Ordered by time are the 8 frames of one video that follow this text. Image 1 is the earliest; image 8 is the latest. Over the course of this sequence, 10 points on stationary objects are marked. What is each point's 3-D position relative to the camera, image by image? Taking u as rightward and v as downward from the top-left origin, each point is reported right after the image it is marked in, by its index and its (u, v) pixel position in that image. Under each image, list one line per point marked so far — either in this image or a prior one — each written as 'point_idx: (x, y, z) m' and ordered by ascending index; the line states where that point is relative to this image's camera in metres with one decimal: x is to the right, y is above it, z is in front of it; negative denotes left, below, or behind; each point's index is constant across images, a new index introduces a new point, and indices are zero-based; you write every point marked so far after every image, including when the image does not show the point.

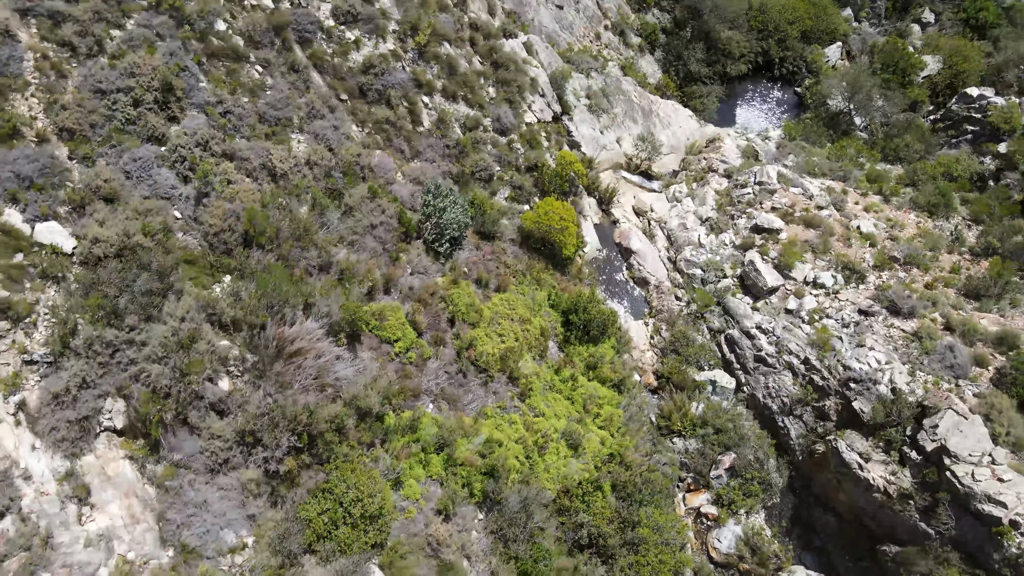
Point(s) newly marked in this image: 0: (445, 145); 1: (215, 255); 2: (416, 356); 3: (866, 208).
0: (-1.5, +3.2, +16.8) m
1: (-4.8, +0.5, +11.8) m
2: (-1.7, -1.2, +13.3) m
3: (+9.2, +2.0, +19.2) m
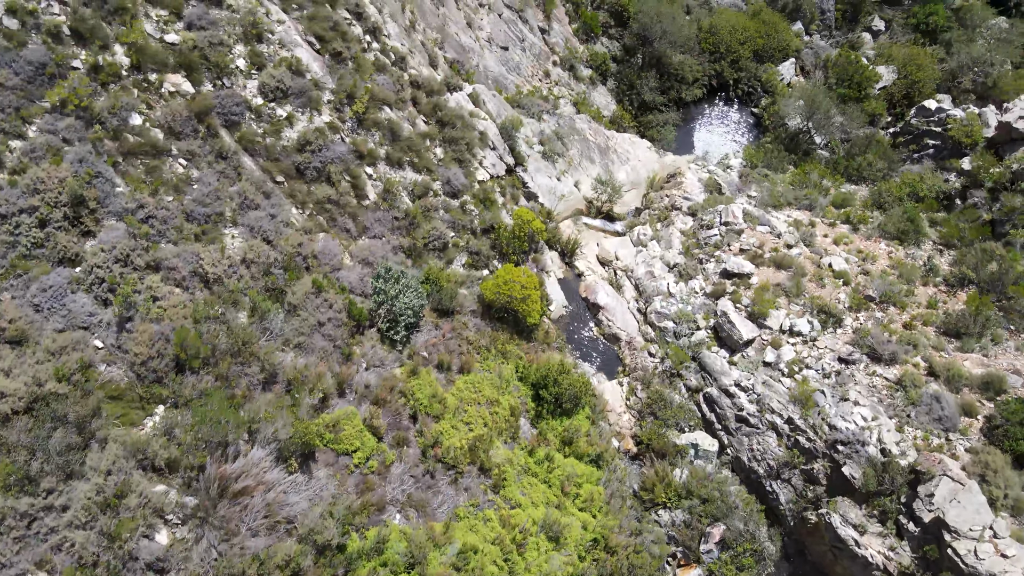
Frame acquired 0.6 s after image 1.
0: (-2.5, +1.5, +15.8) m
1: (-5.4, -1.4, +10.7) m
2: (-2.2, -2.9, +12.3) m
3: (+8.1, +1.2, +18.6) m
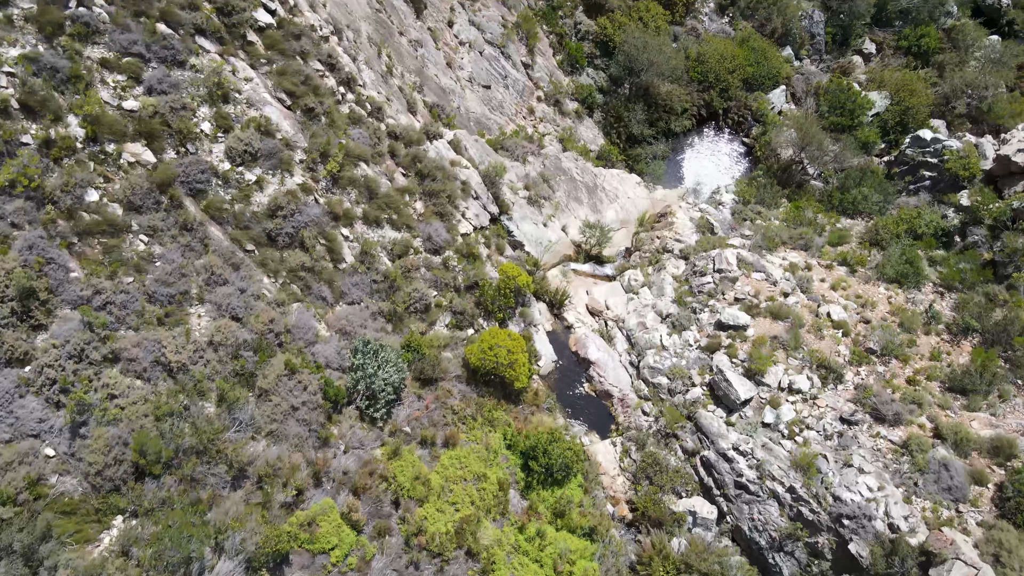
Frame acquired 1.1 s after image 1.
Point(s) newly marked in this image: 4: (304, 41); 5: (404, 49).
0: (-2.8, +0.2, +15.0) m
1: (-5.6, -2.8, +9.9) m
2: (-2.4, -4.3, +11.5) m
3: (+7.8, 0.0, +18.0) m
4: (-4.4, +5.2, +15.6) m
5: (-2.7, +6.0, +18.6) m
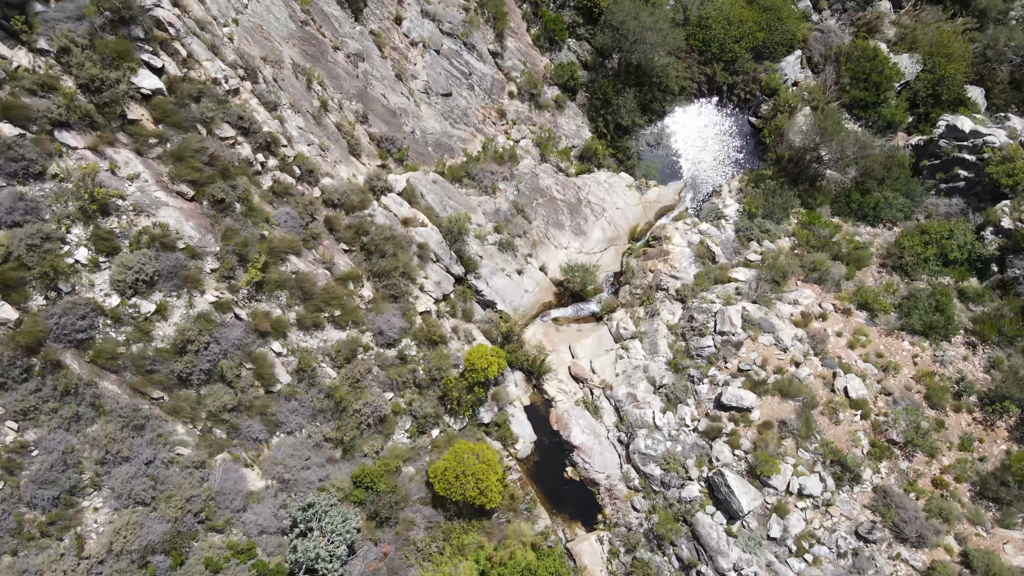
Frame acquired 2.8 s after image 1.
0: (-3.4, -1.9, +12.7) m
1: (-6.0, -5.9, +8.2) m
2: (-2.8, -6.9, +10.1) m
3: (+7.2, -1.2, +15.7) m
4: (-5.1, +3.1, +12.3) m
5: (-3.5, +4.5, +15.1) m
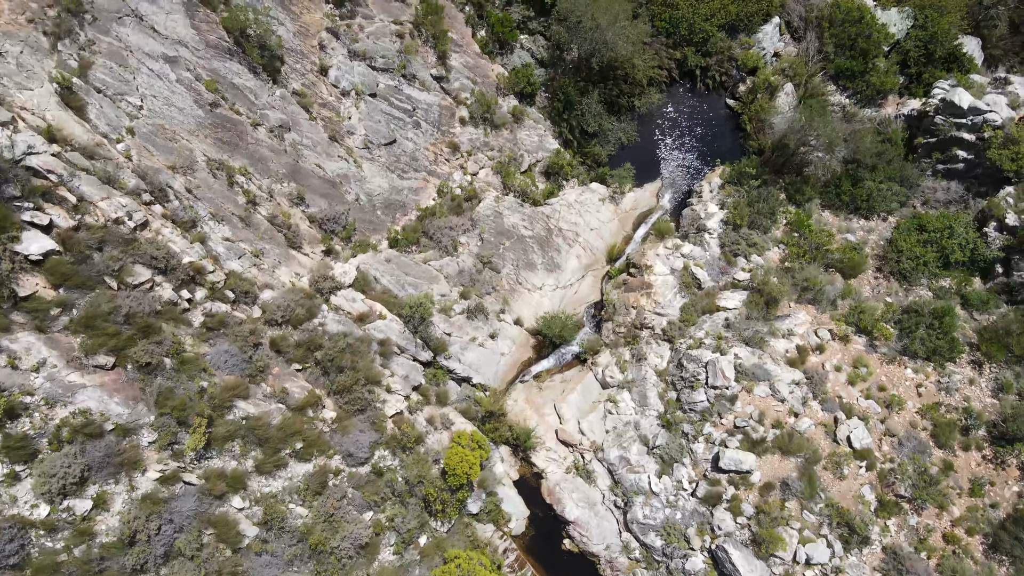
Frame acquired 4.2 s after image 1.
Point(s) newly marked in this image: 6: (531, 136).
0: (-3.6, -4.1, +11.8) m
1: (-5.6, -8.9, +7.9) m
2: (-2.4, -9.4, +10.0) m
3: (+6.8, -1.8, +14.8) m
4: (-5.8, +0.5, +10.6) m
5: (-4.4, +2.5, +13.2) m
6: (+0.5, +3.8, +18.1) m
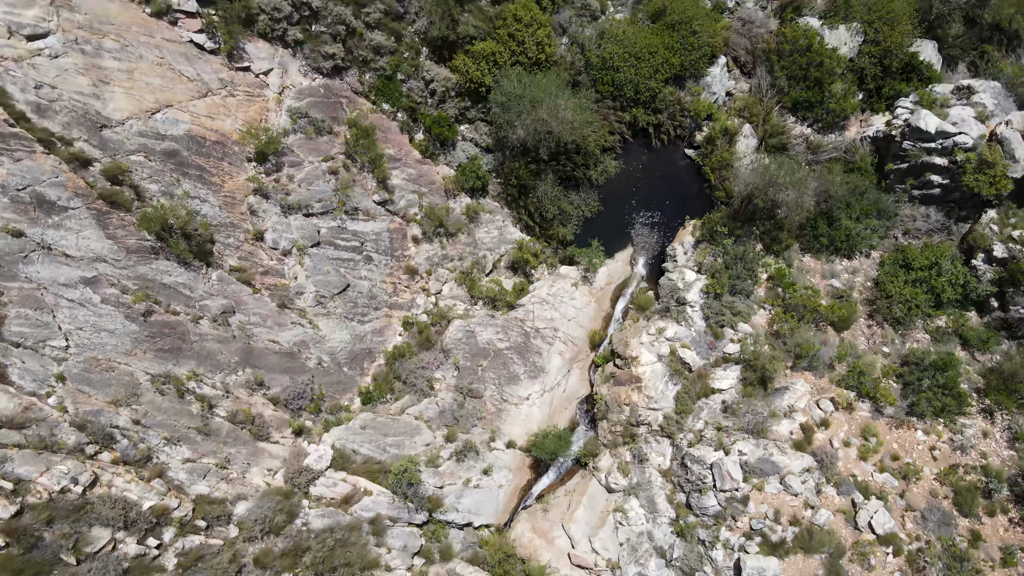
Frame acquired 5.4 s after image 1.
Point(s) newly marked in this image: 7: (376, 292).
0: (-3.1, -7.4, +11.2) m
1: (-4.1, -12.6, +7.5) m
2: (-0.9, -12.3, +9.5) m
3: (+6.7, -3.2, +14.2) m
4: (-6.0, -3.2, +9.8) m
5: (-5.0, -0.9, +12.4) m
6: (-0.5, +1.4, +17.3) m
7: (-2.8, -0.1, +14.9) m
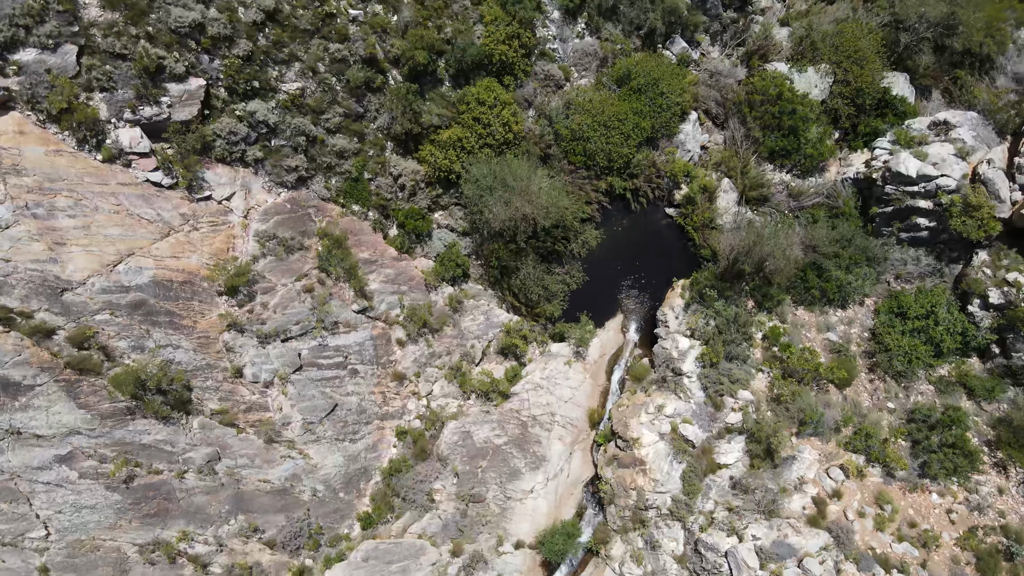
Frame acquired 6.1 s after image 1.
0: (-2.4, -9.6, +10.7) m
1: (-2.9, -14.8, +7.0) m
2: (+0.2, -14.3, +9.1) m
3: (+6.8, -4.4, +13.9) m
4: (-5.8, -5.7, +9.4) m
5: (-5.1, -3.4, +12.0) m
6: (-0.8, -0.7, +16.9) m
7: (-2.9, -2.3, +14.5) m
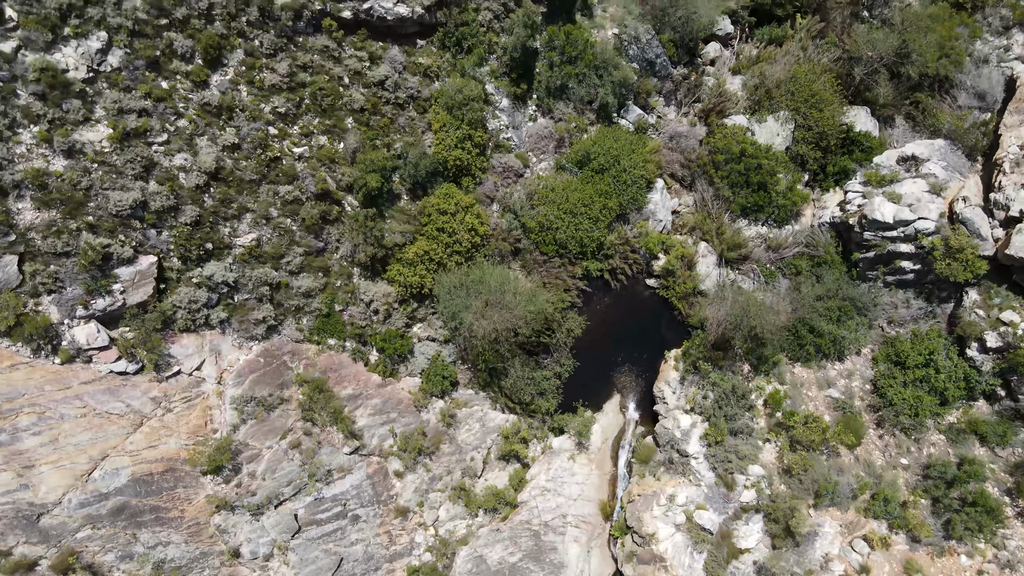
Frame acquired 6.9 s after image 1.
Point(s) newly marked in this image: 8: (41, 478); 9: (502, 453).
0: (-1.1, -12.1, +10.3) m
1: (-0.8, -17.4, +6.5) m
2: (+2.3, -16.4, +8.6) m
3: (+7.3, -5.6, +13.5) m
4: (-5.0, -8.8, +8.9) m
5: (-4.6, -6.4, +11.5) m
6: (-0.9, -3.1, +16.5) m
7: (-2.7, -5.1, +14.0) m
8: (-7.1, -2.9, +11.2) m
9: (-0.3, -3.6, +16.5) m
